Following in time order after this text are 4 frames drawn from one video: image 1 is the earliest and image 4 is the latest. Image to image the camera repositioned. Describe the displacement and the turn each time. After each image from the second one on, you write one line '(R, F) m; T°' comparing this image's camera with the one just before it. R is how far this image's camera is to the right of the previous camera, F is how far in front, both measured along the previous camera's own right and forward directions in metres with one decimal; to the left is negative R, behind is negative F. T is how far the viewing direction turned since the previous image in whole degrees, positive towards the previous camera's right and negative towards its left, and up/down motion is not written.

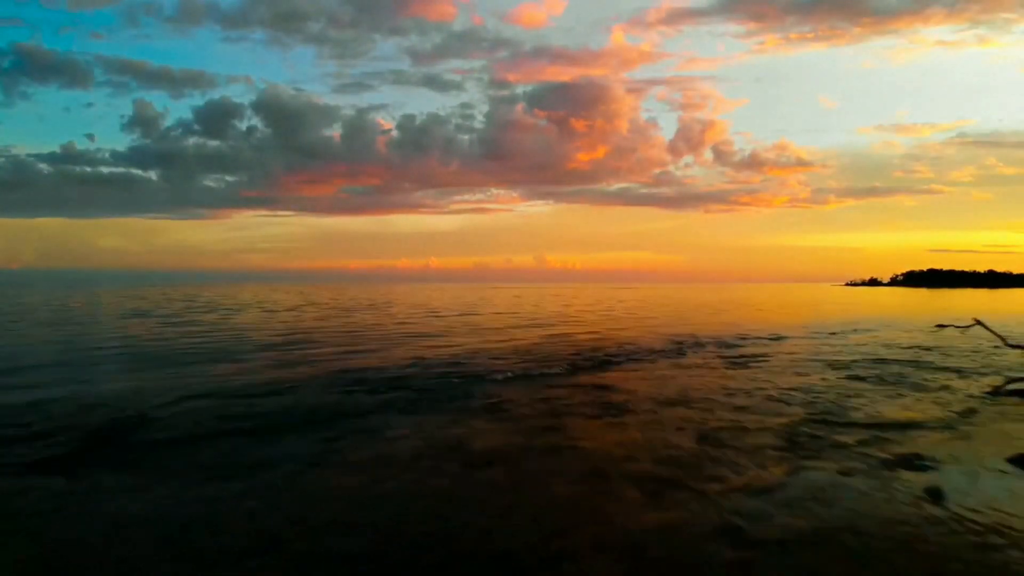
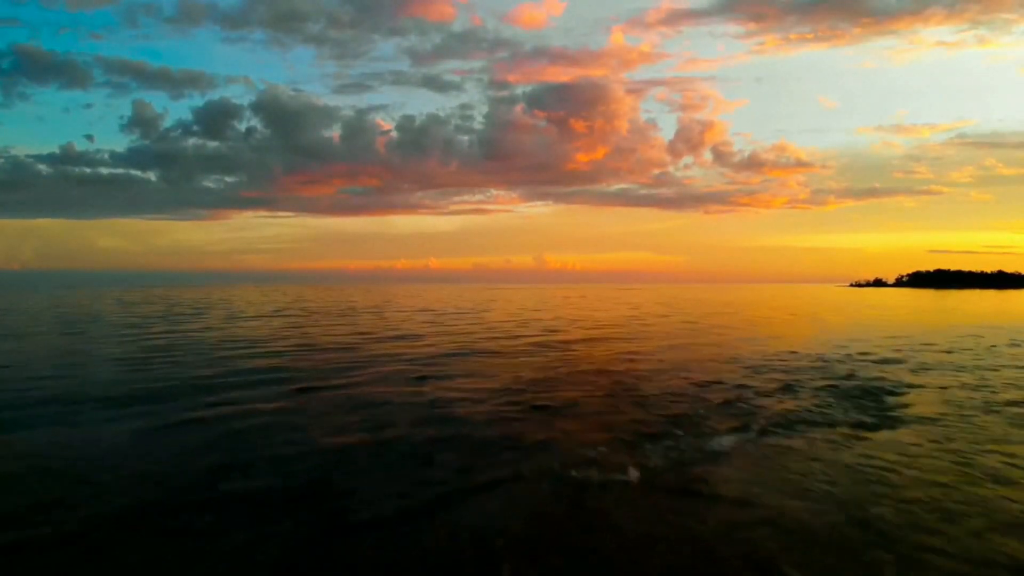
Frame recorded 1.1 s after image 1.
(-0.7, +1.2) m; 0°
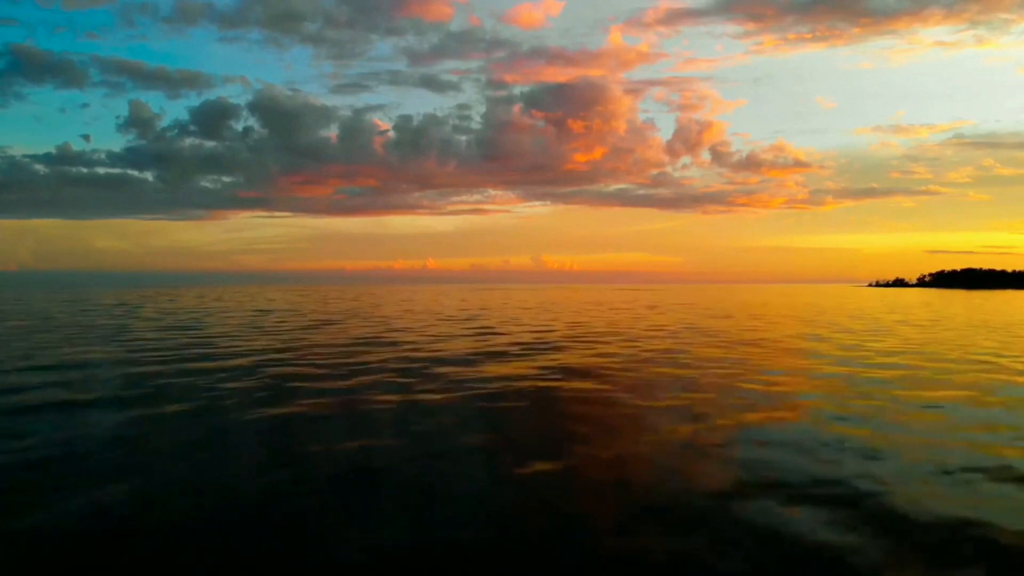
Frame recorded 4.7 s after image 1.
(-0.7, +5.7) m; 0°
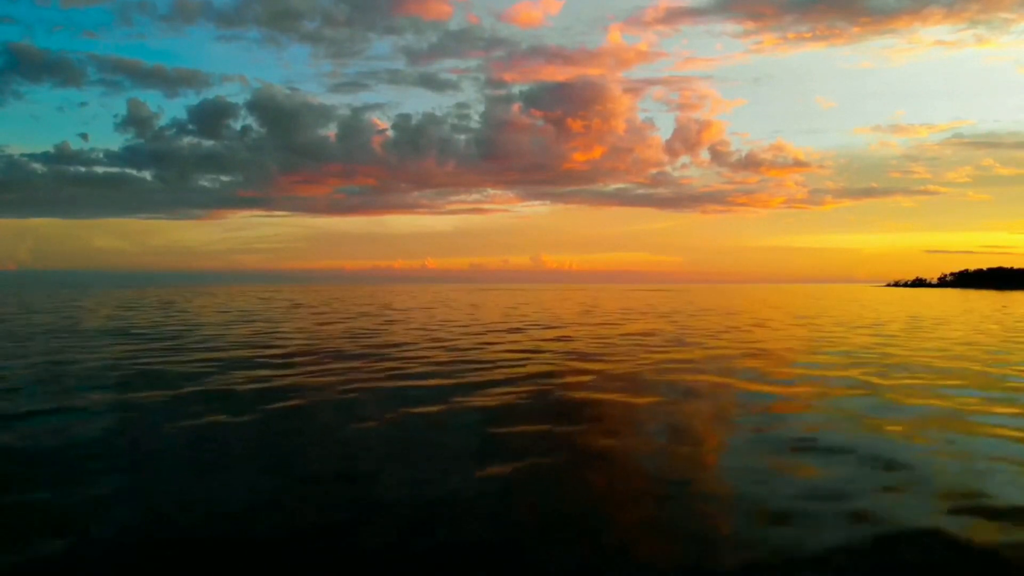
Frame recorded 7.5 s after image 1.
(-1.6, +3.2) m; 0°
